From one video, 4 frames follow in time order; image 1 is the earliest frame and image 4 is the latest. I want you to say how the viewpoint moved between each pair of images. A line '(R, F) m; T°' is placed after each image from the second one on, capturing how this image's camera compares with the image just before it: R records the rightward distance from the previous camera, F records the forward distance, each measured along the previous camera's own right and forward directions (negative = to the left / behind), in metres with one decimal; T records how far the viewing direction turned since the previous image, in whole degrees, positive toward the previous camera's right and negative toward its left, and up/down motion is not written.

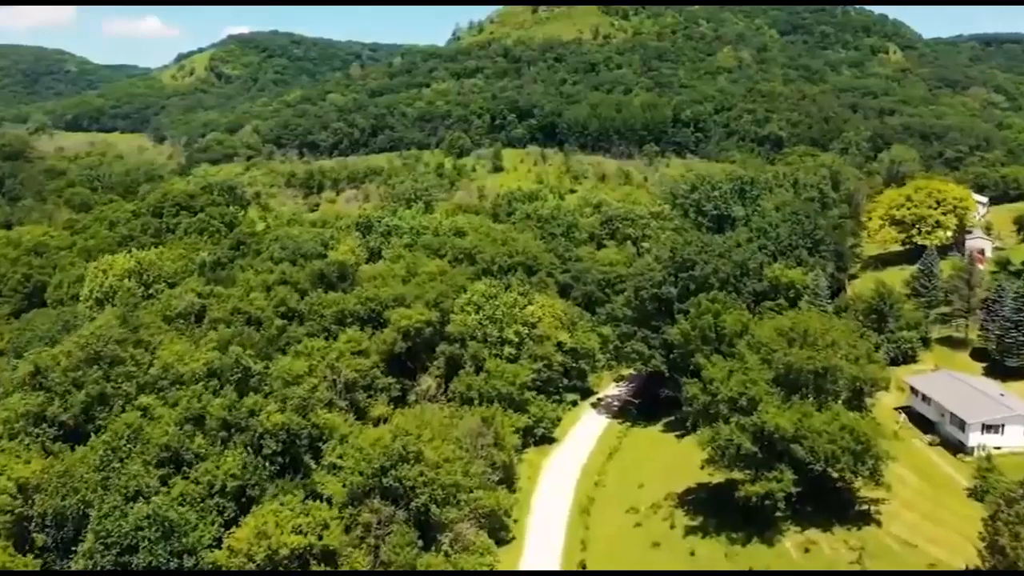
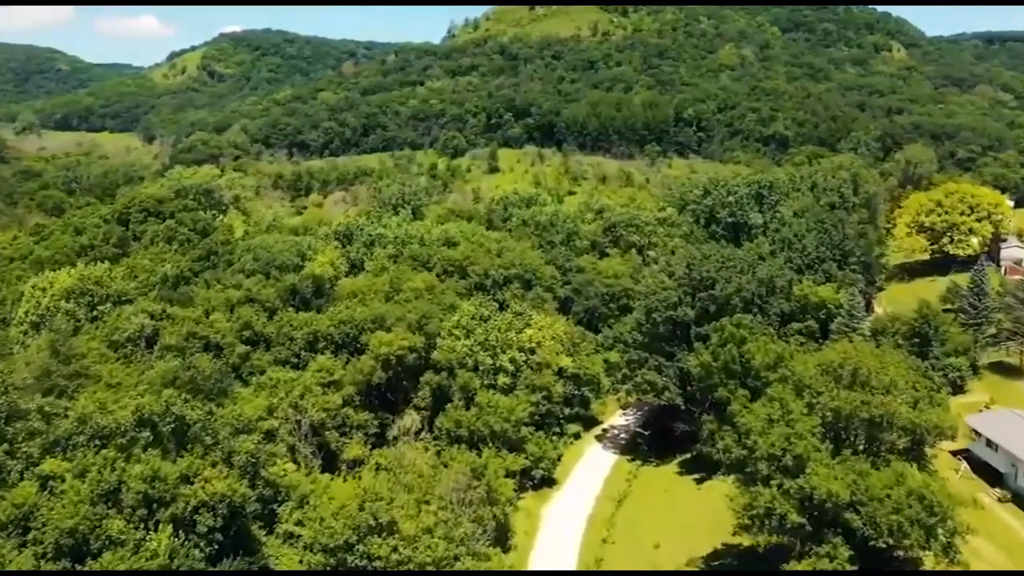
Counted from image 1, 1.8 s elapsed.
(+0.2, +8.5) m; 0°
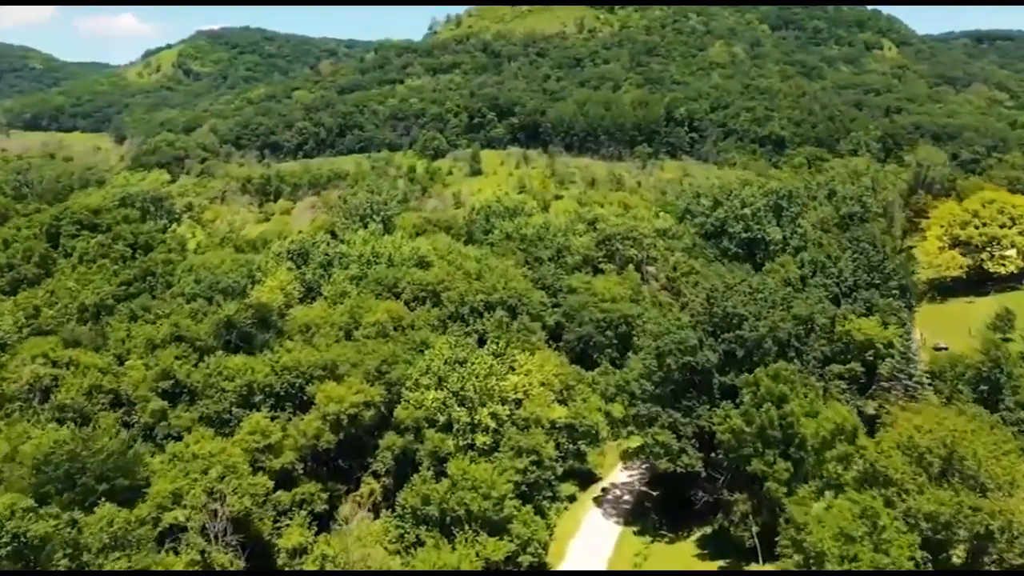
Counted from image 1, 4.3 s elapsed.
(+0.2, +11.6) m; +1°
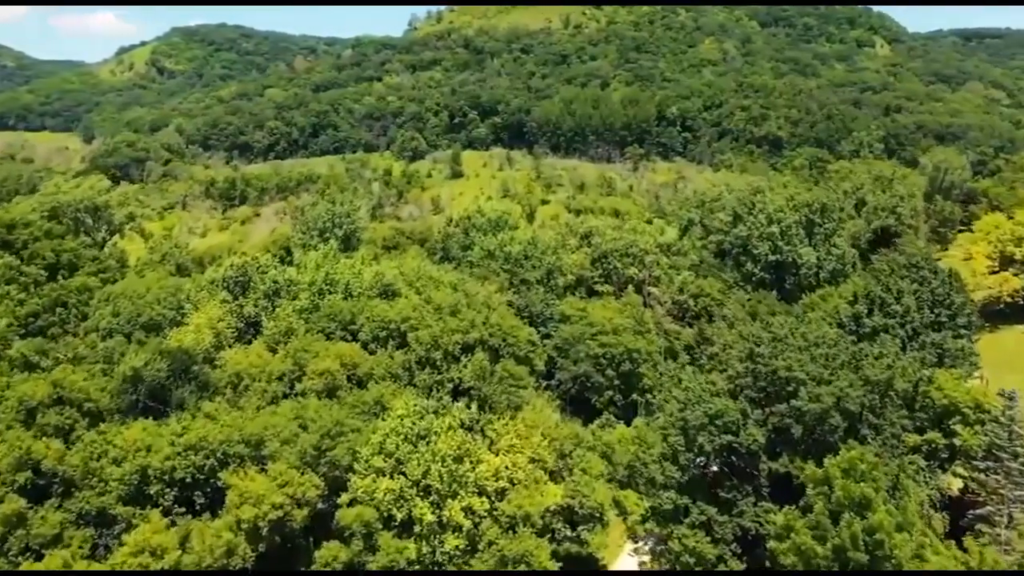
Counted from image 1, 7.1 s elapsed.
(+0.1, +12.4) m; +1°
